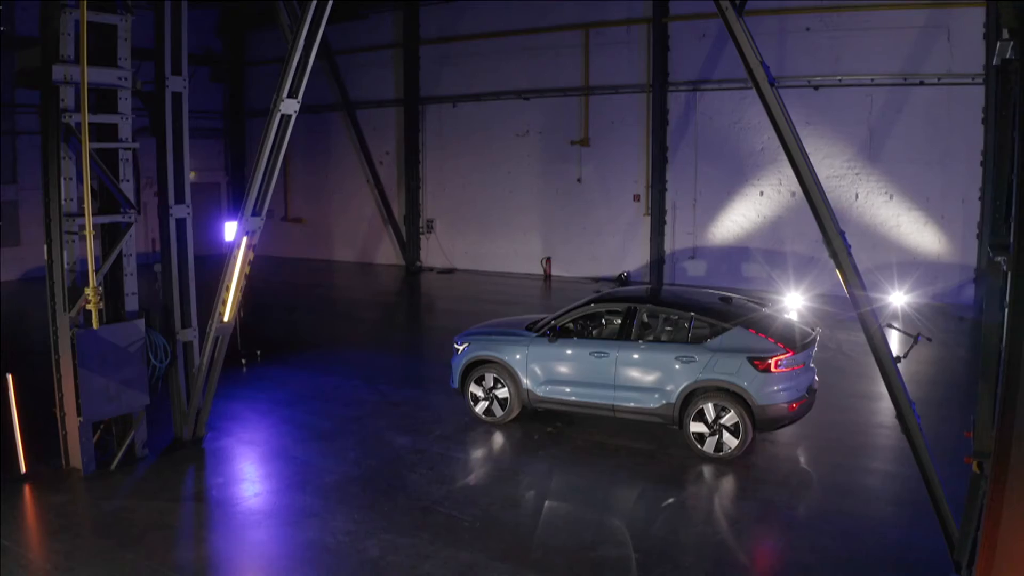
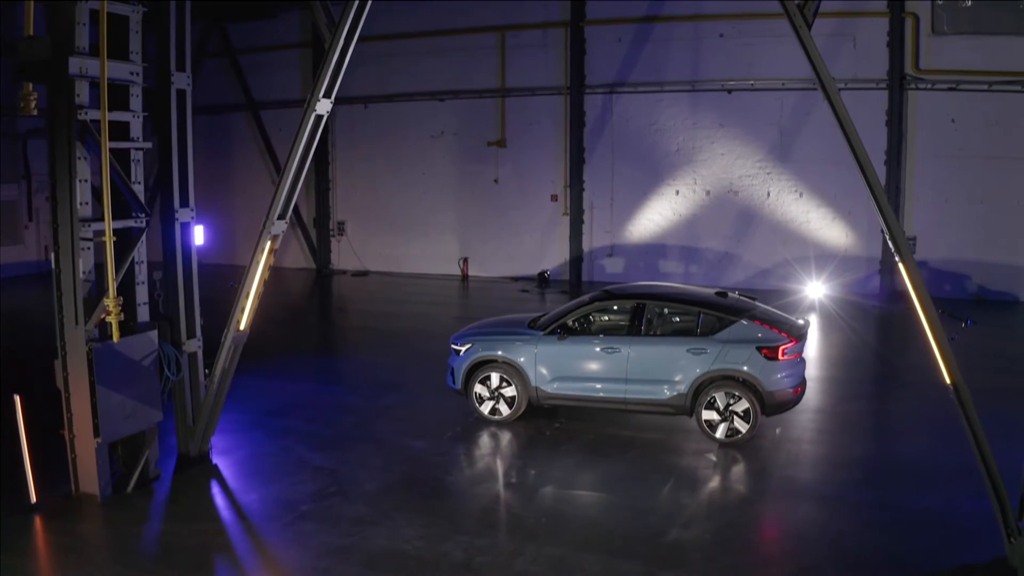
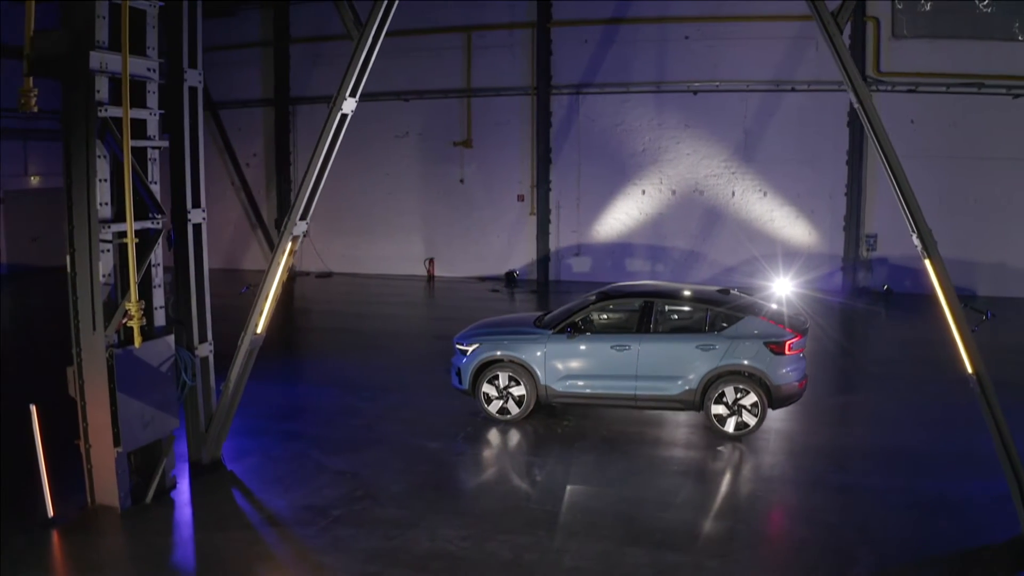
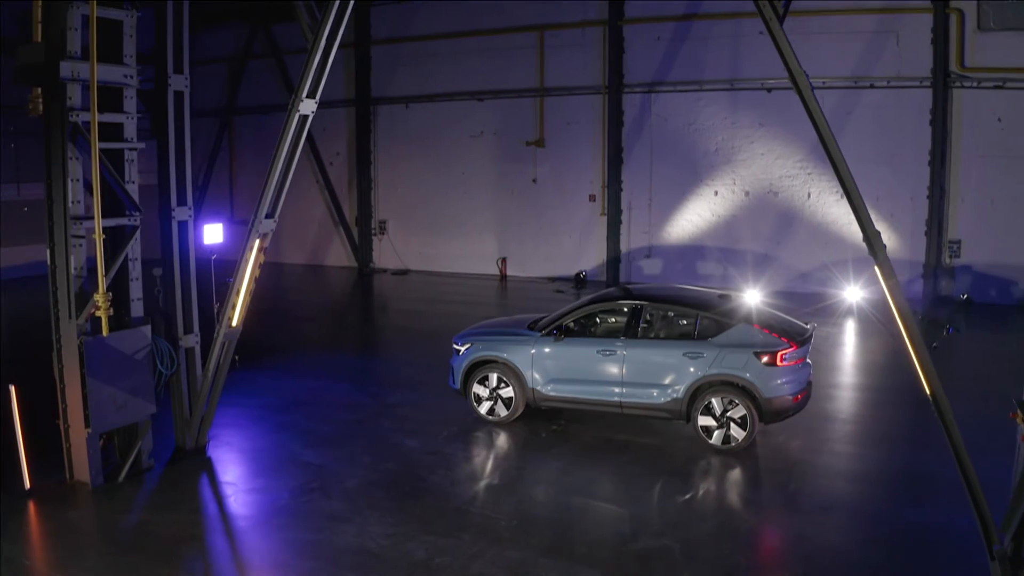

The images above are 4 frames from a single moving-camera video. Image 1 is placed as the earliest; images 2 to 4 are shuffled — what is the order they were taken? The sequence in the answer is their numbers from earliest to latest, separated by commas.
4, 2, 3
